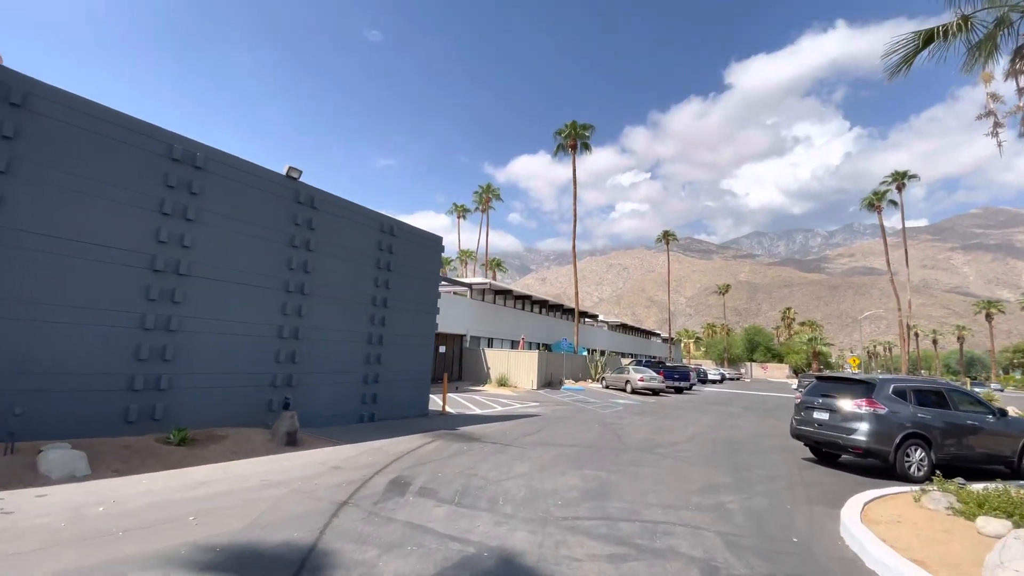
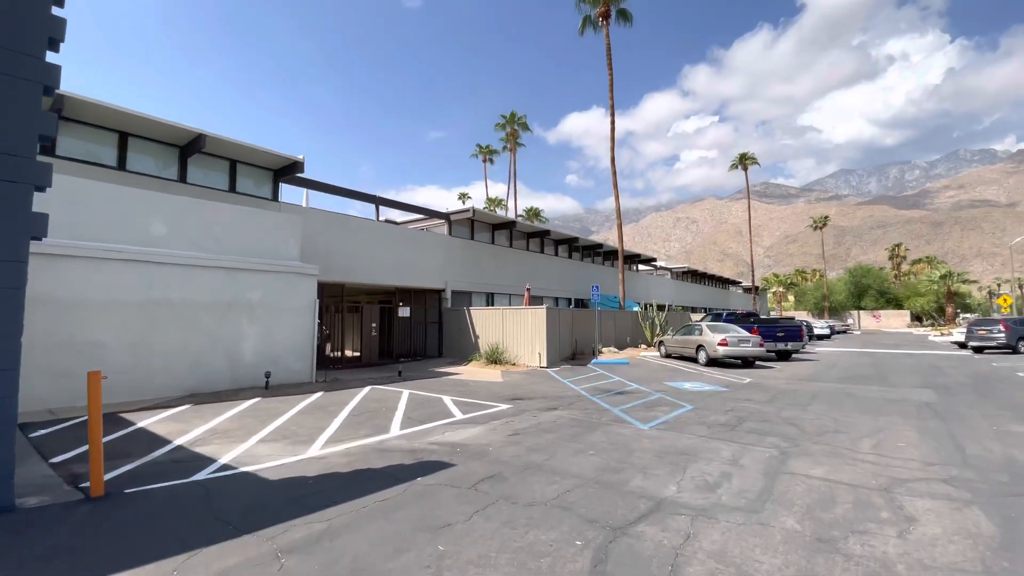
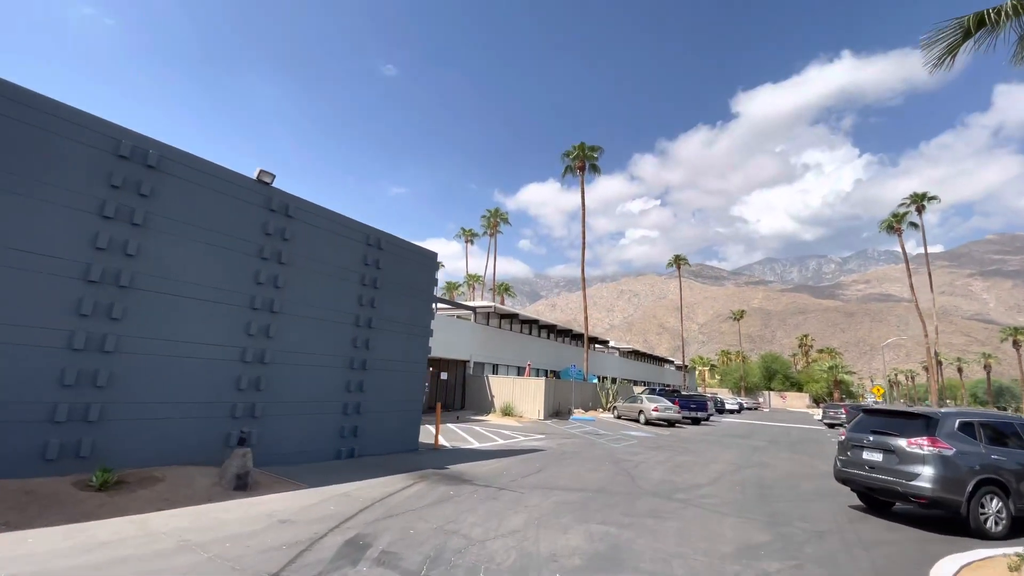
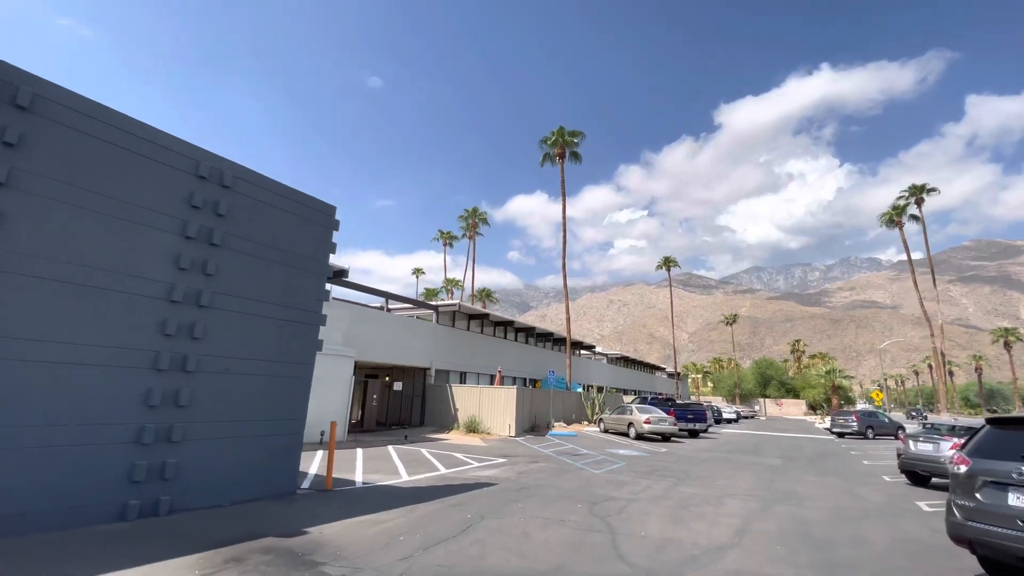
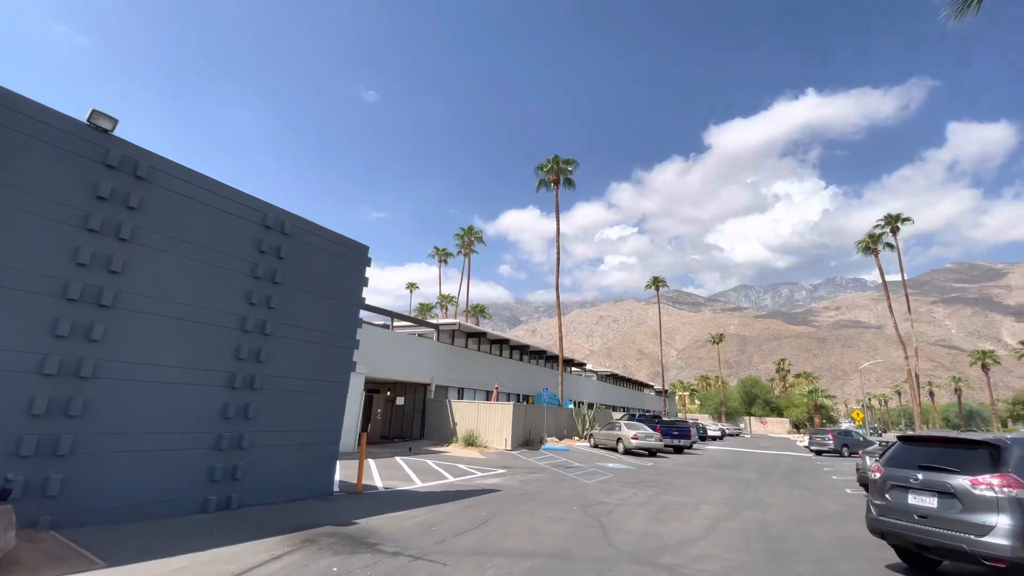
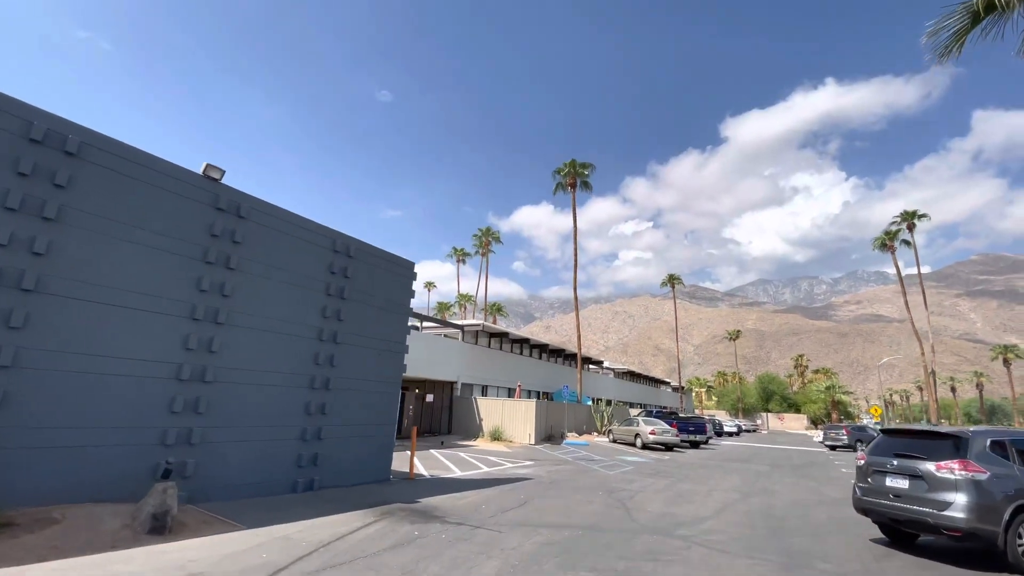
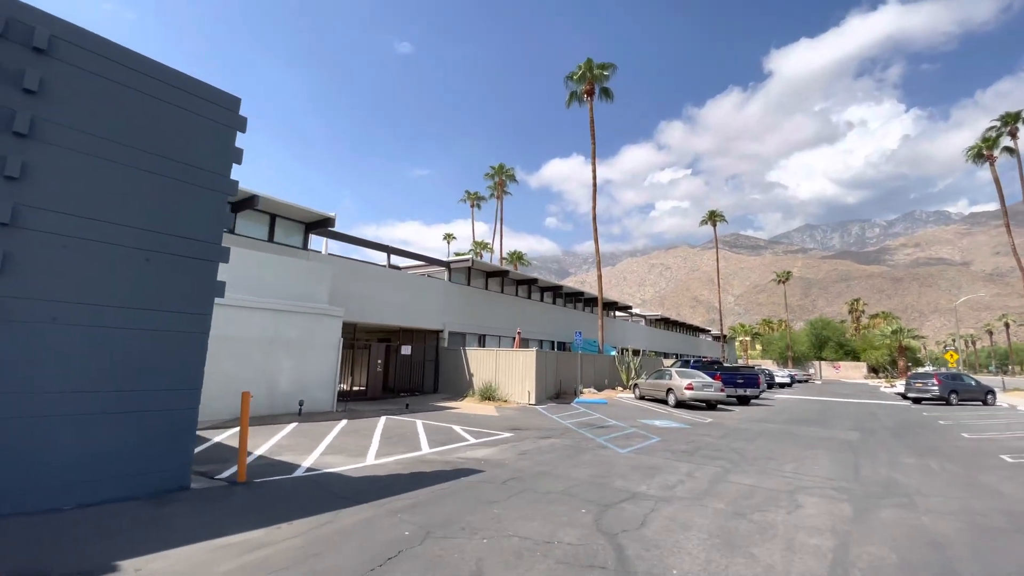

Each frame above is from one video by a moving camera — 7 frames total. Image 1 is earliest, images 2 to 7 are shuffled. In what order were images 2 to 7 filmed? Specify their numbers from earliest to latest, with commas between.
3, 6, 5, 4, 7, 2
